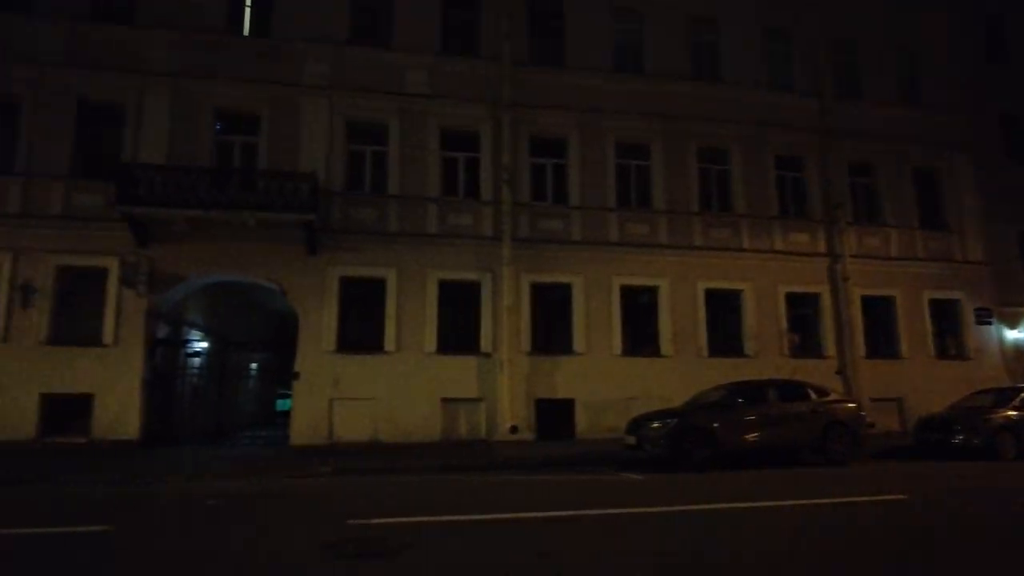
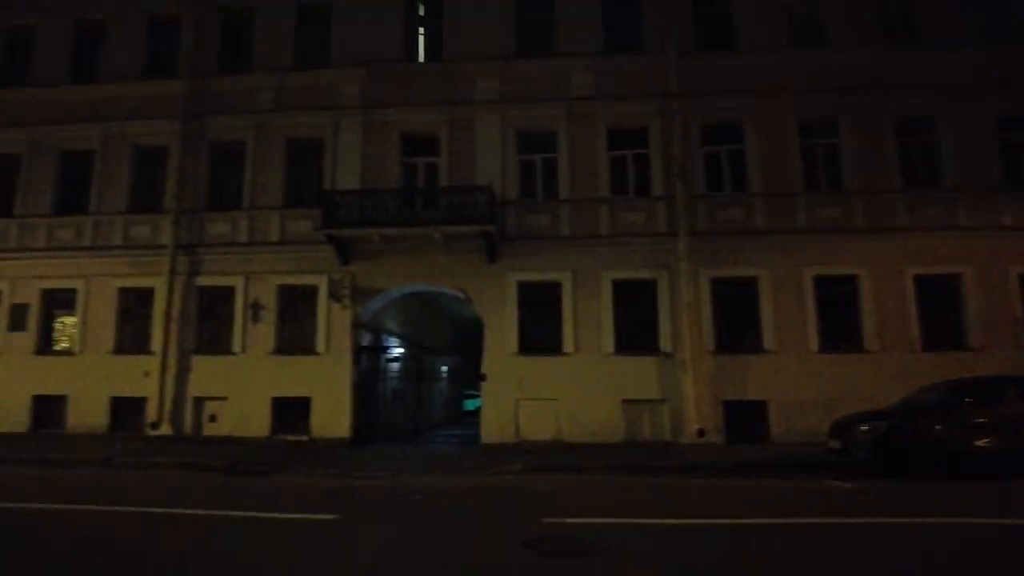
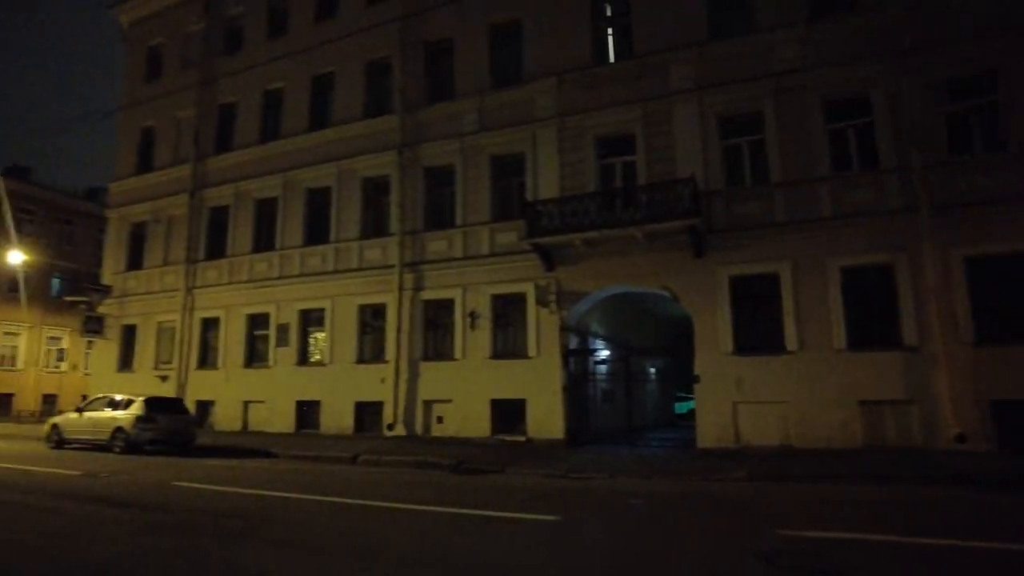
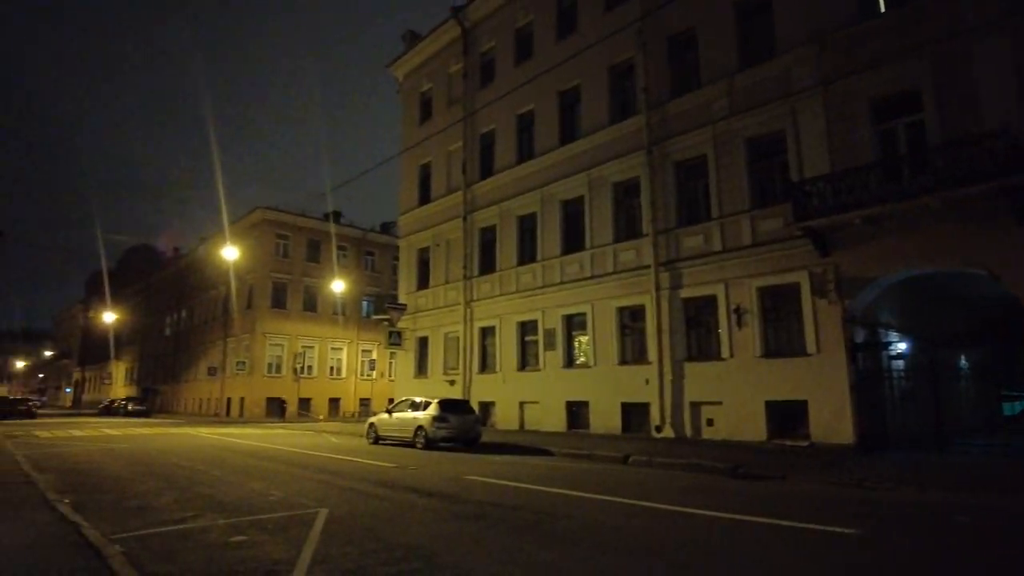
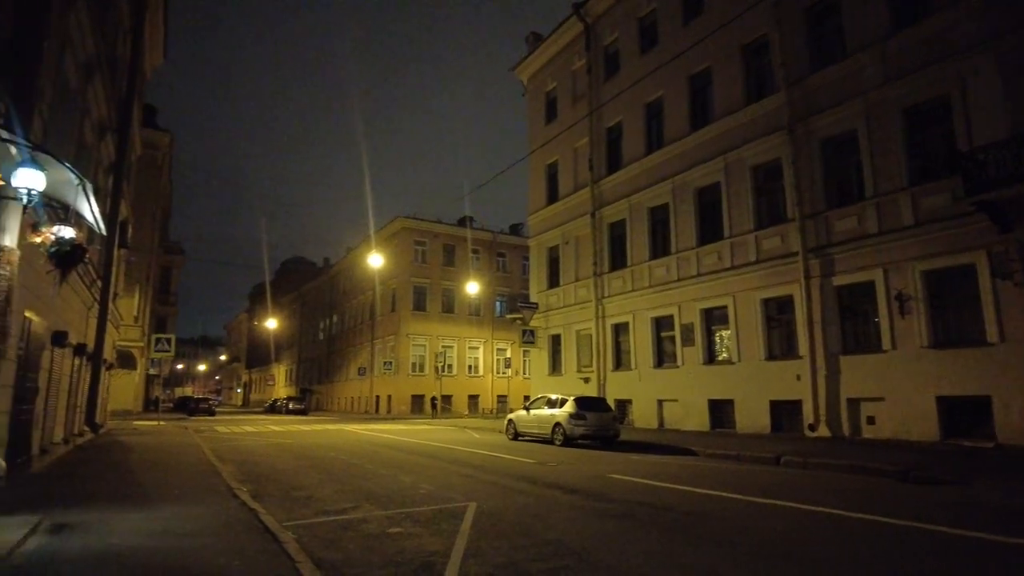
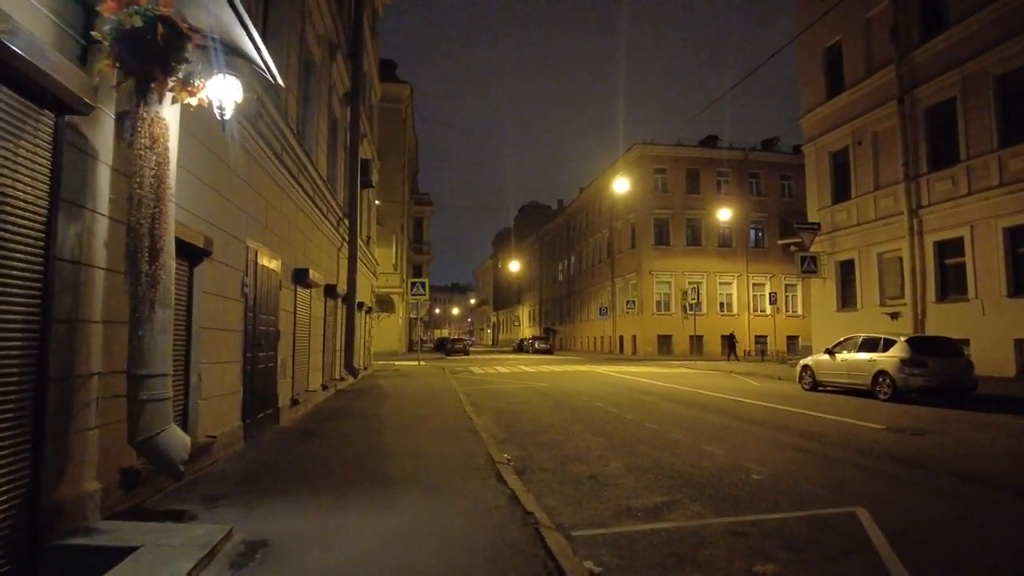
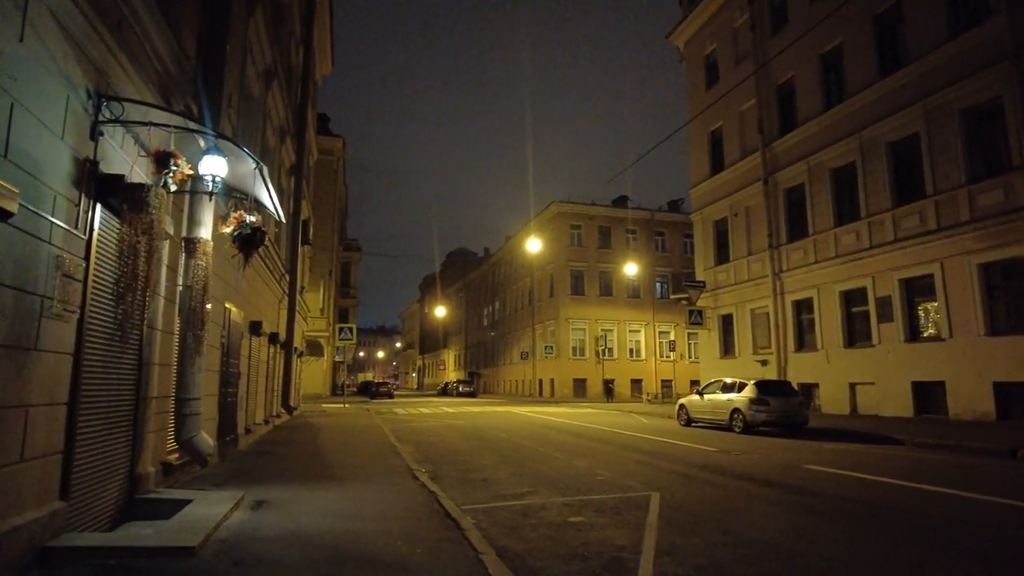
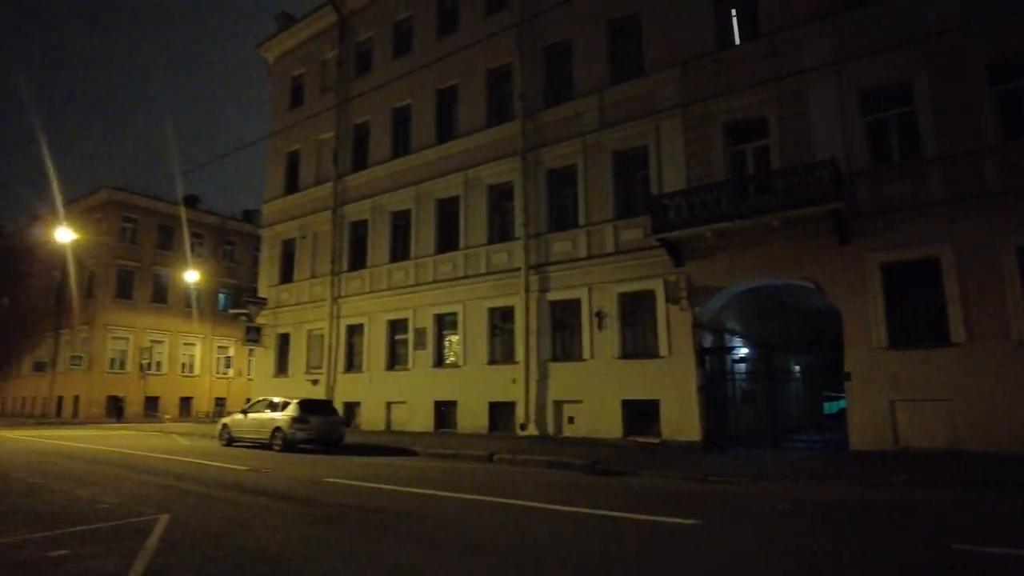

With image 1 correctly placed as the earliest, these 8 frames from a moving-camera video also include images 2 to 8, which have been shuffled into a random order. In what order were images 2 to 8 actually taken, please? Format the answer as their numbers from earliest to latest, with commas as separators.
2, 3, 8, 4, 5, 7, 6
